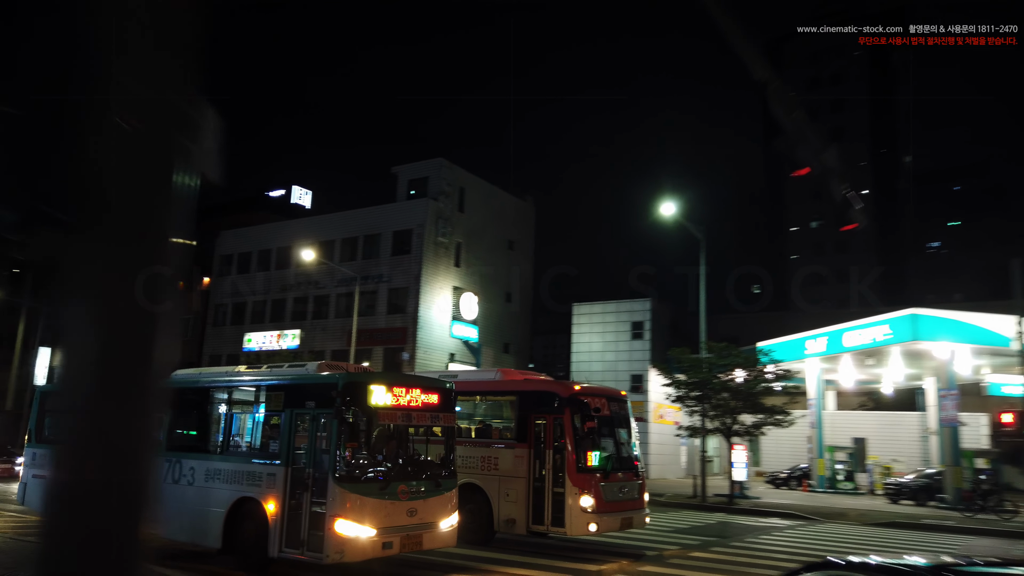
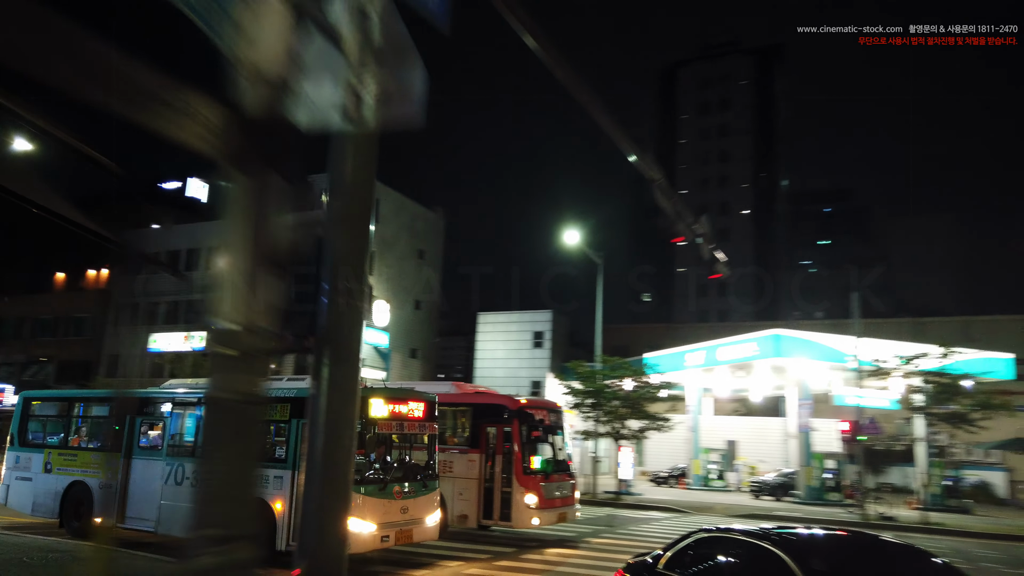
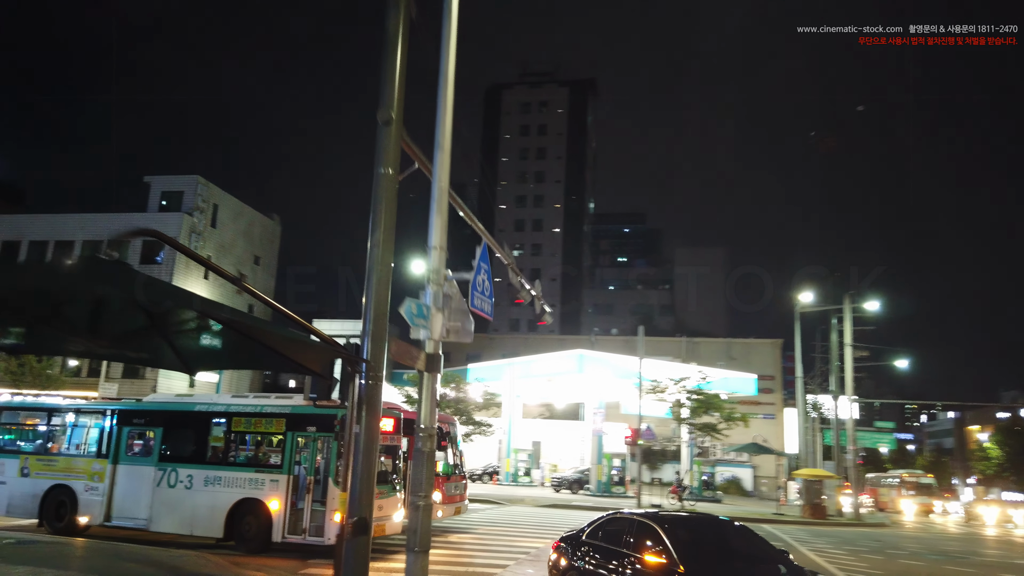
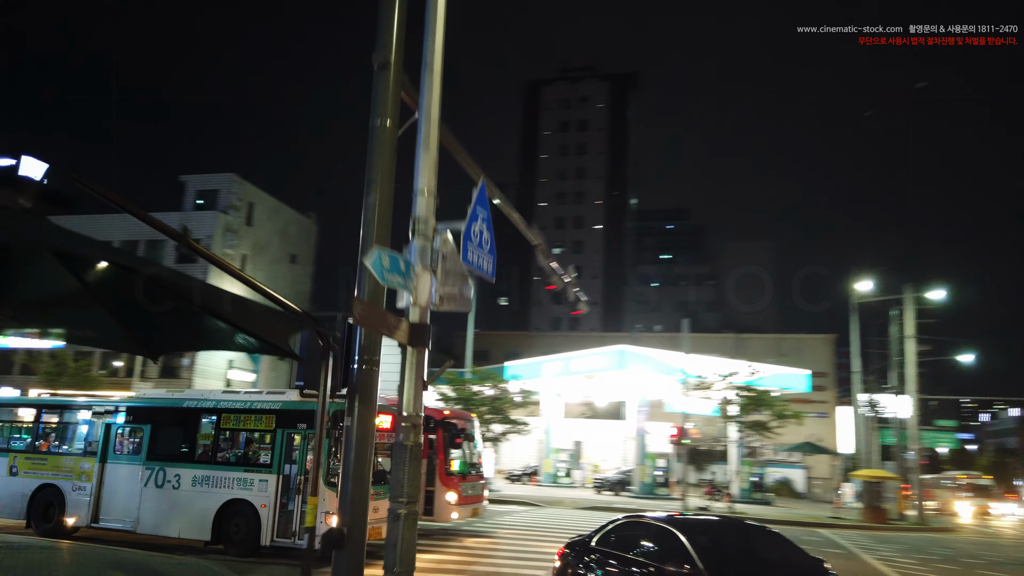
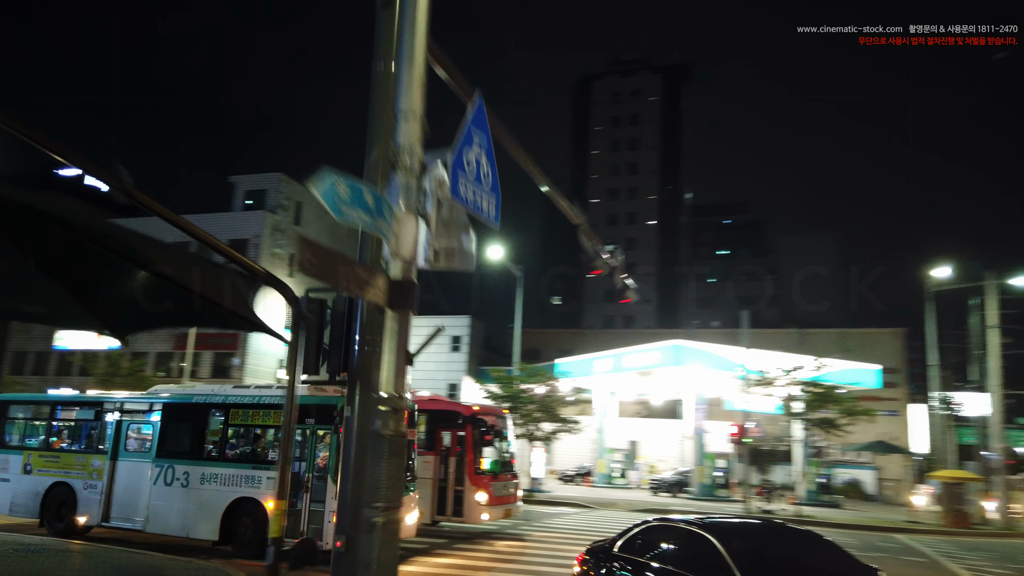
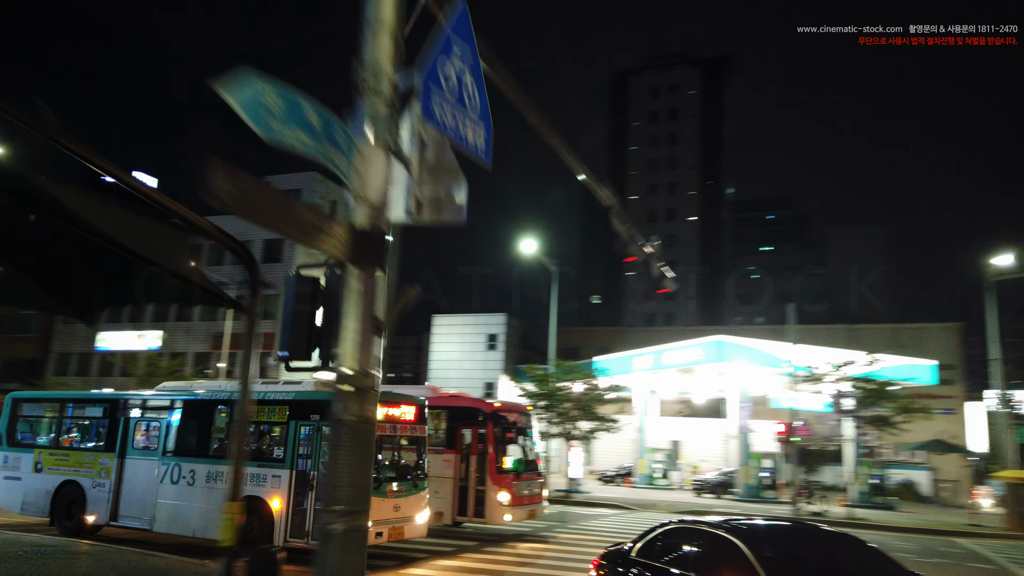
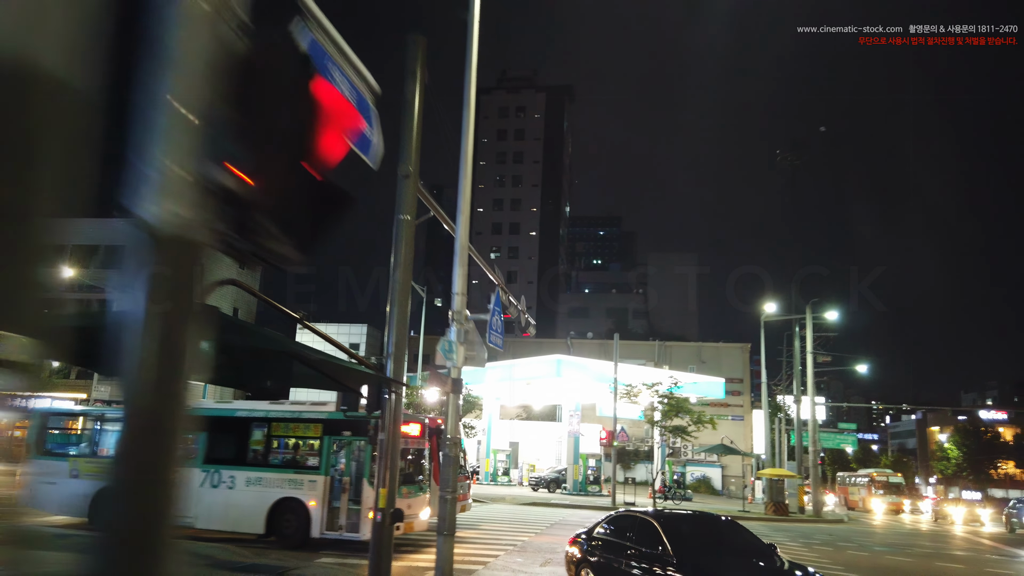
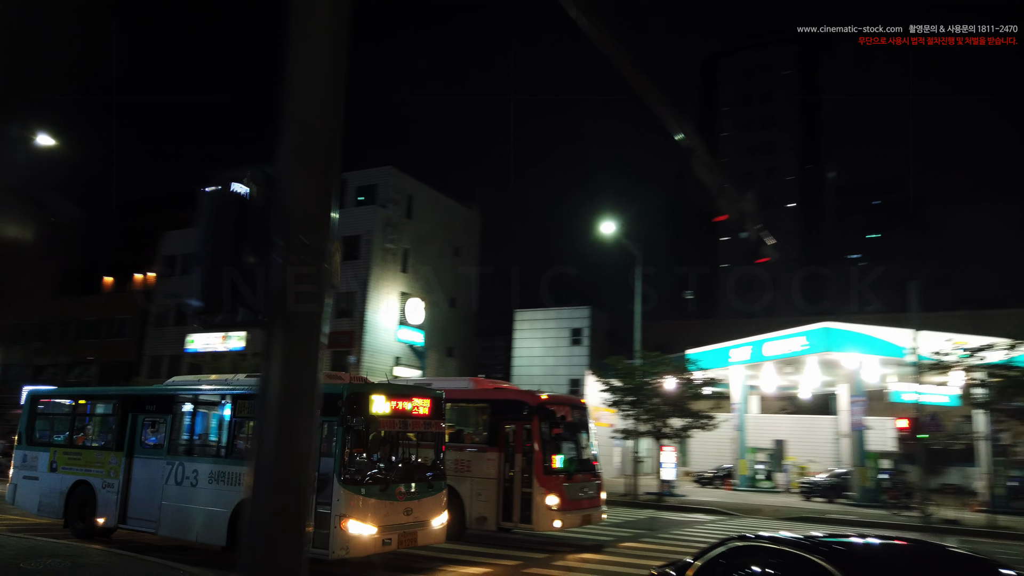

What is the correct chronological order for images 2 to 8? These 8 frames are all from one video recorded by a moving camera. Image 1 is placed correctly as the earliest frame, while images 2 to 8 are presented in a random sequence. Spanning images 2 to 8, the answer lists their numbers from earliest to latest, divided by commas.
8, 2, 6, 5, 4, 3, 7
